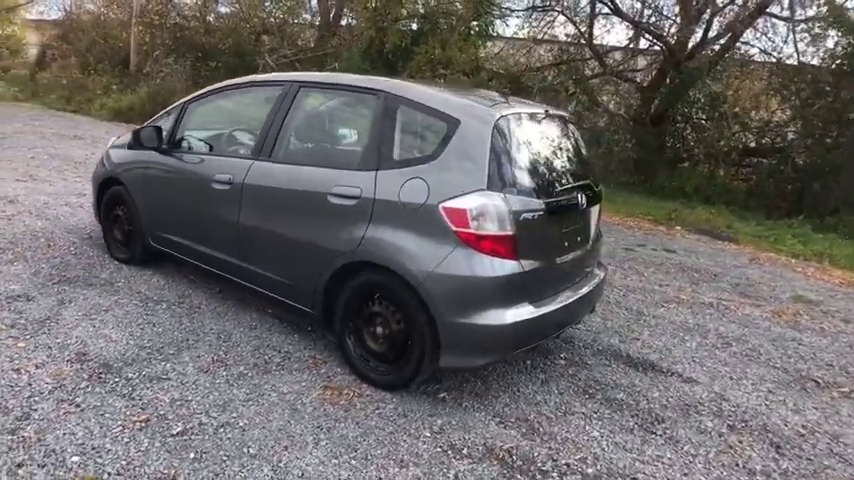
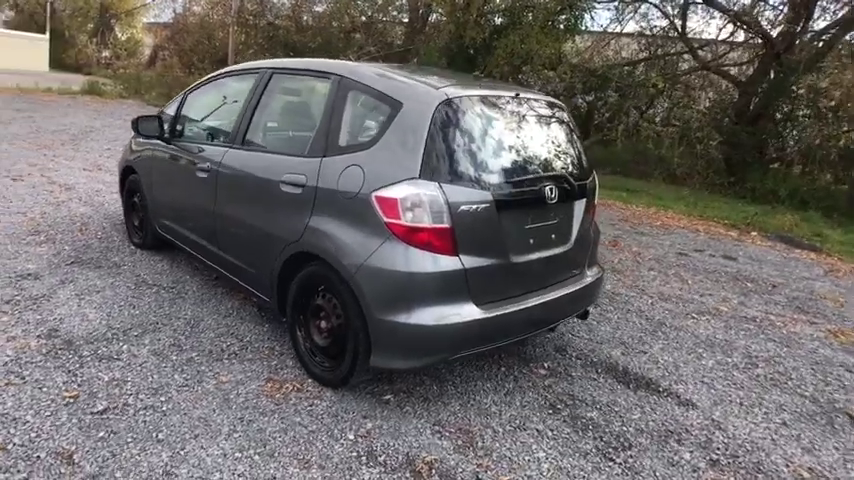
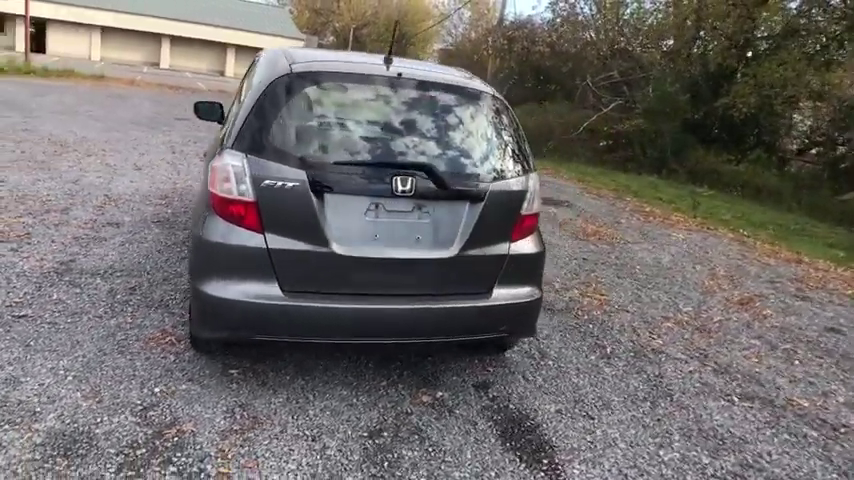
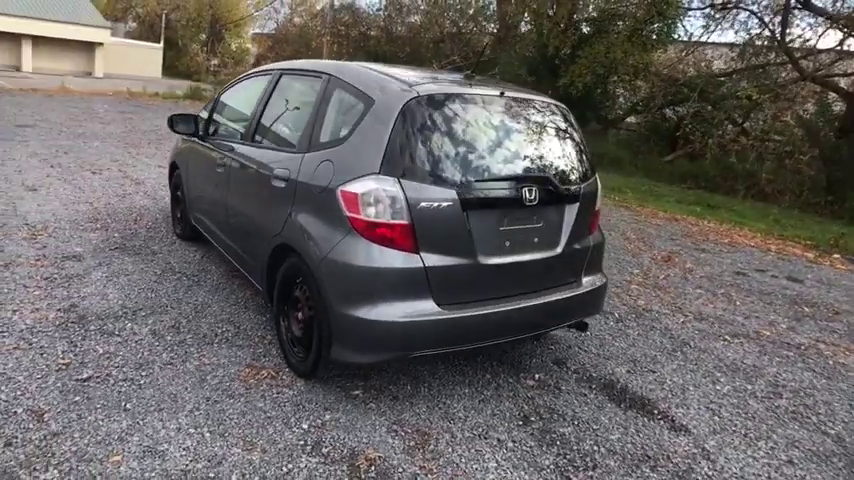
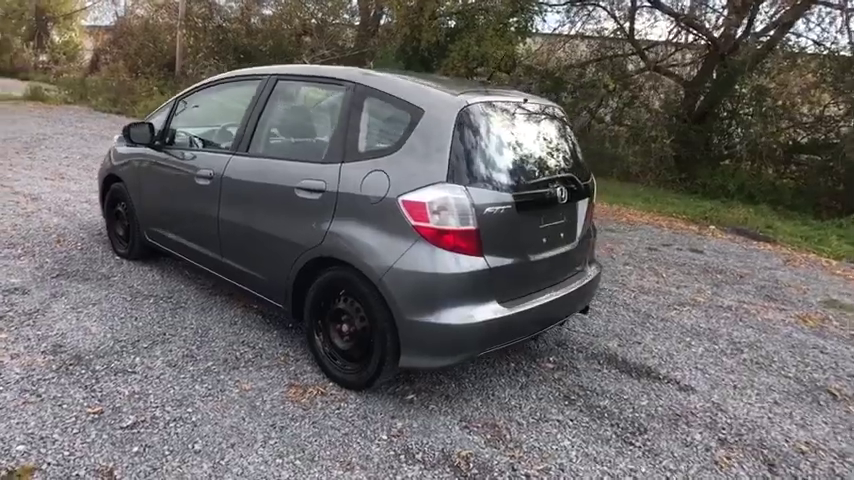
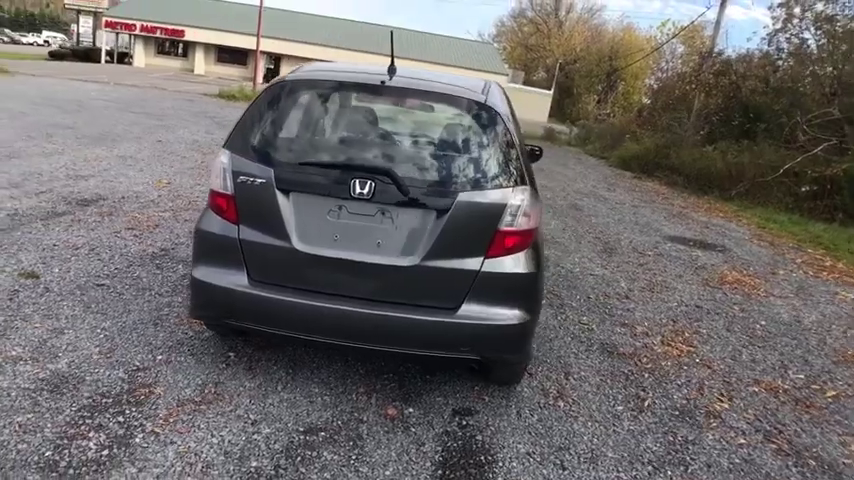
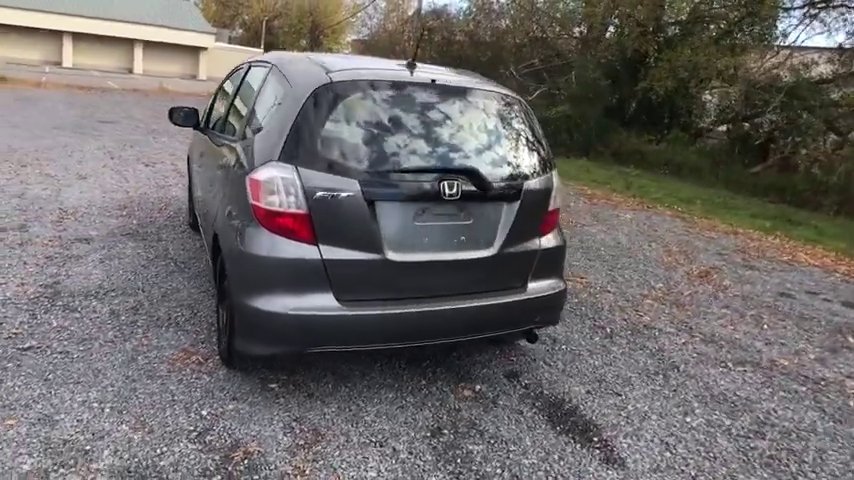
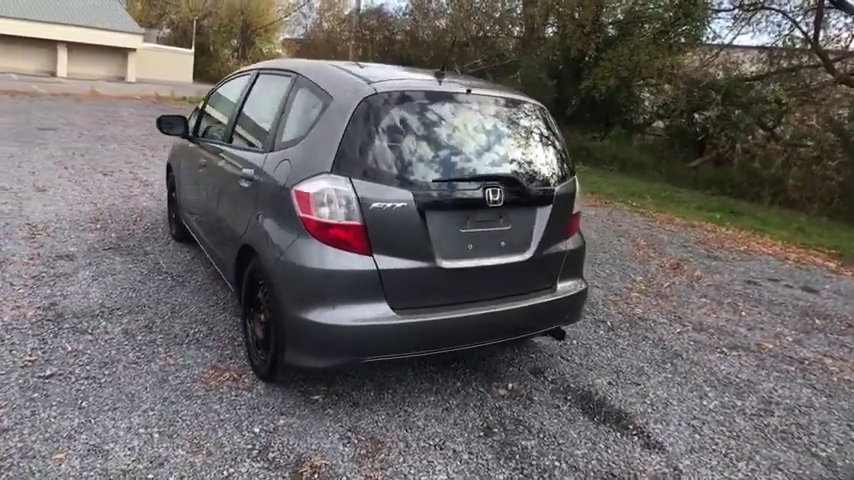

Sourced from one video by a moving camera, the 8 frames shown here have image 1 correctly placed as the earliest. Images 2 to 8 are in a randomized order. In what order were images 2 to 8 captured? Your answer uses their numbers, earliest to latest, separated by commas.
5, 2, 4, 8, 7, 3, 6
